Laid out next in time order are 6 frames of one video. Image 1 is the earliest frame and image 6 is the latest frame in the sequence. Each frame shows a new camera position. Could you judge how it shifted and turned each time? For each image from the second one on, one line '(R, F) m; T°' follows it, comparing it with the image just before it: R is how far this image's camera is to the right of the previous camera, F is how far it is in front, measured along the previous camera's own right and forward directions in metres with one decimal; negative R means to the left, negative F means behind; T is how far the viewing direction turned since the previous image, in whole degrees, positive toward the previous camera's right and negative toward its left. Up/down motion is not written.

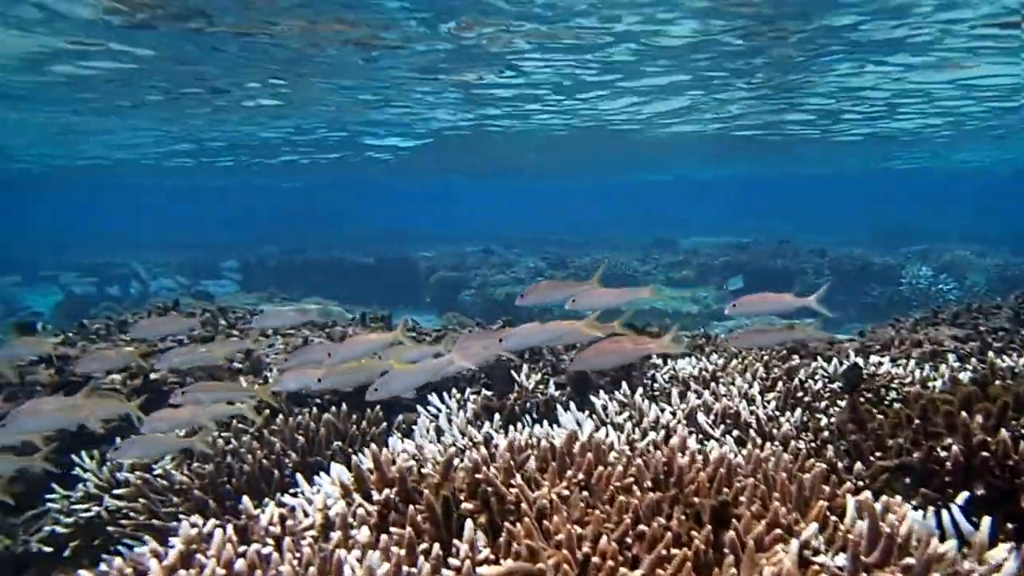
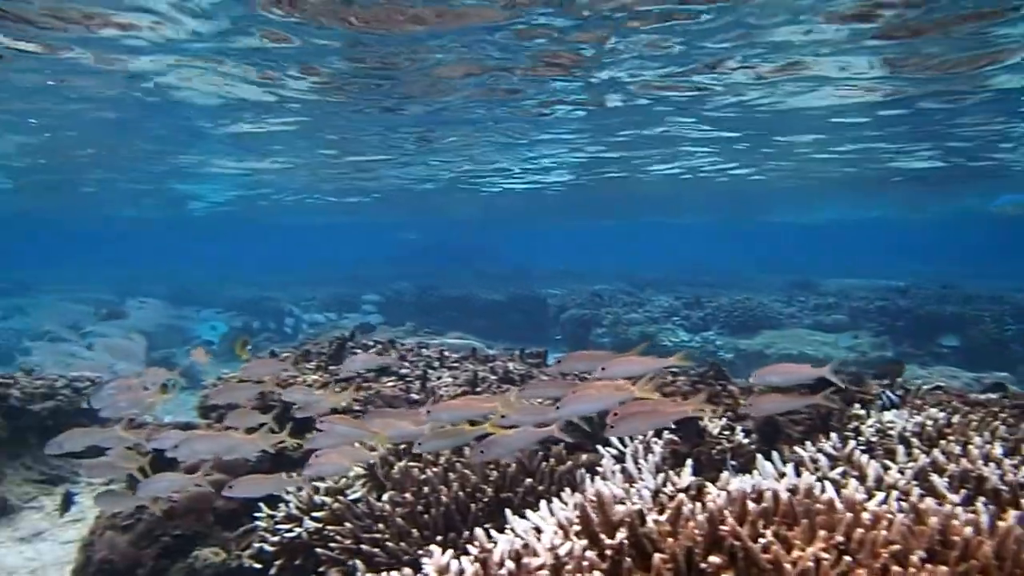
(-0.9, +0.1) m; -9°
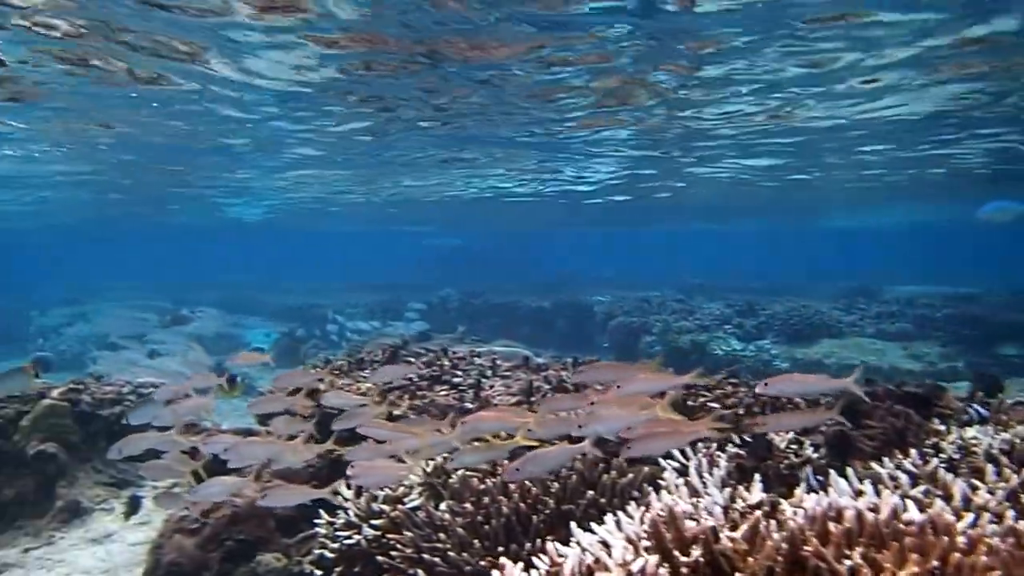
(-0.2, +0.1) m; -4°
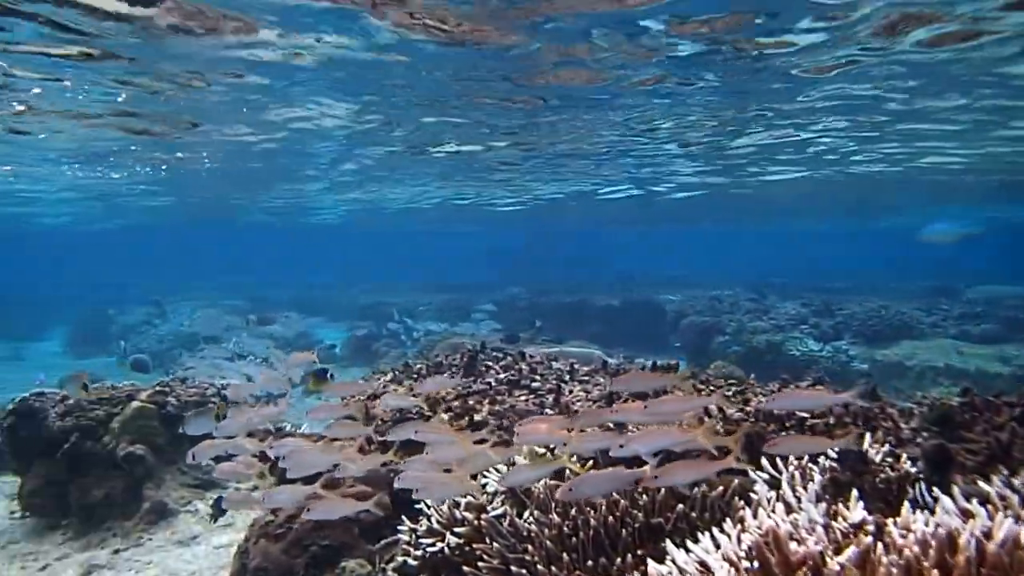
(-0.2, +0.1) m; -5°
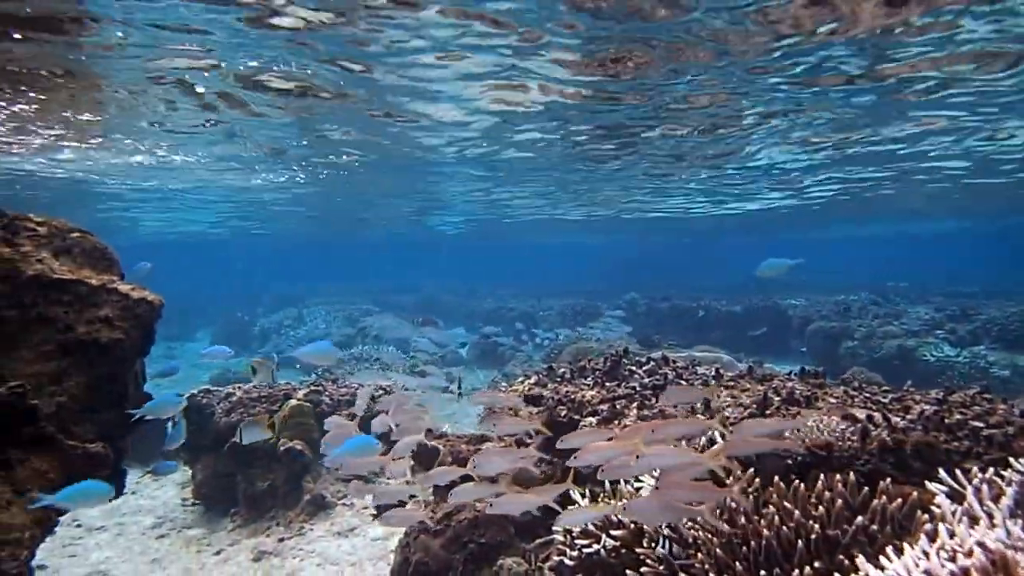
(-0.6, -0.1) m; -8°
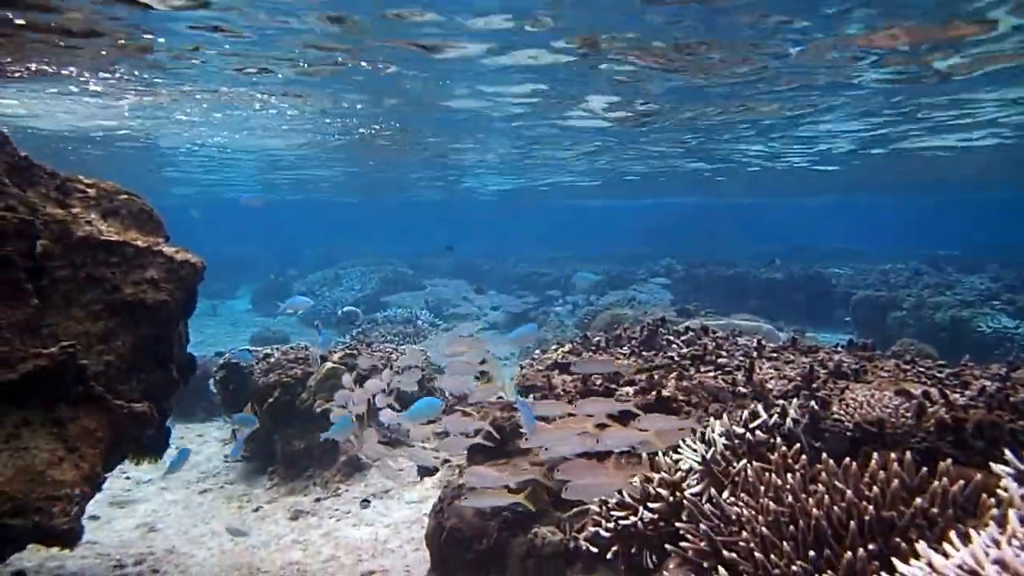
(0.0, +0.2) m; -3°
